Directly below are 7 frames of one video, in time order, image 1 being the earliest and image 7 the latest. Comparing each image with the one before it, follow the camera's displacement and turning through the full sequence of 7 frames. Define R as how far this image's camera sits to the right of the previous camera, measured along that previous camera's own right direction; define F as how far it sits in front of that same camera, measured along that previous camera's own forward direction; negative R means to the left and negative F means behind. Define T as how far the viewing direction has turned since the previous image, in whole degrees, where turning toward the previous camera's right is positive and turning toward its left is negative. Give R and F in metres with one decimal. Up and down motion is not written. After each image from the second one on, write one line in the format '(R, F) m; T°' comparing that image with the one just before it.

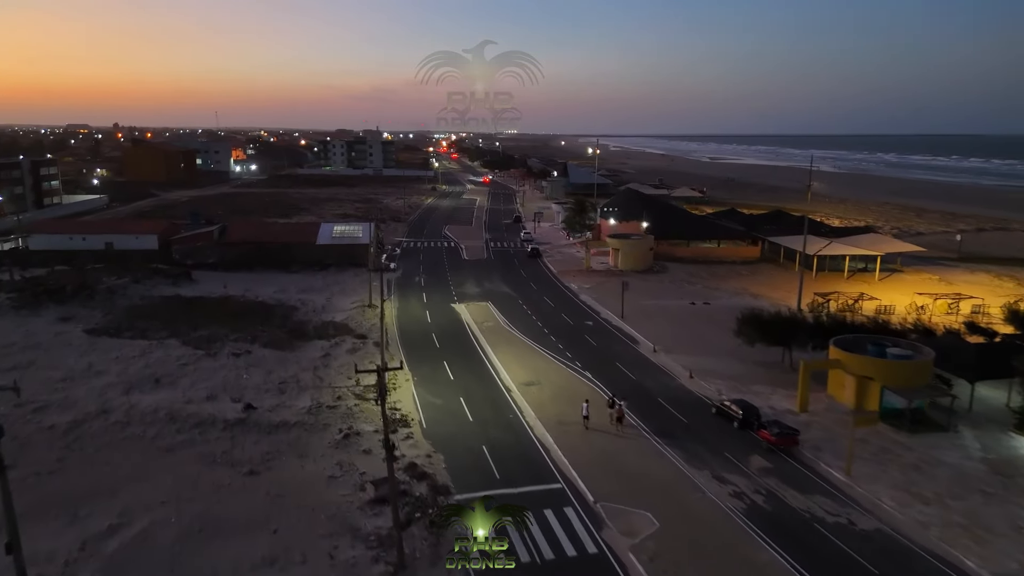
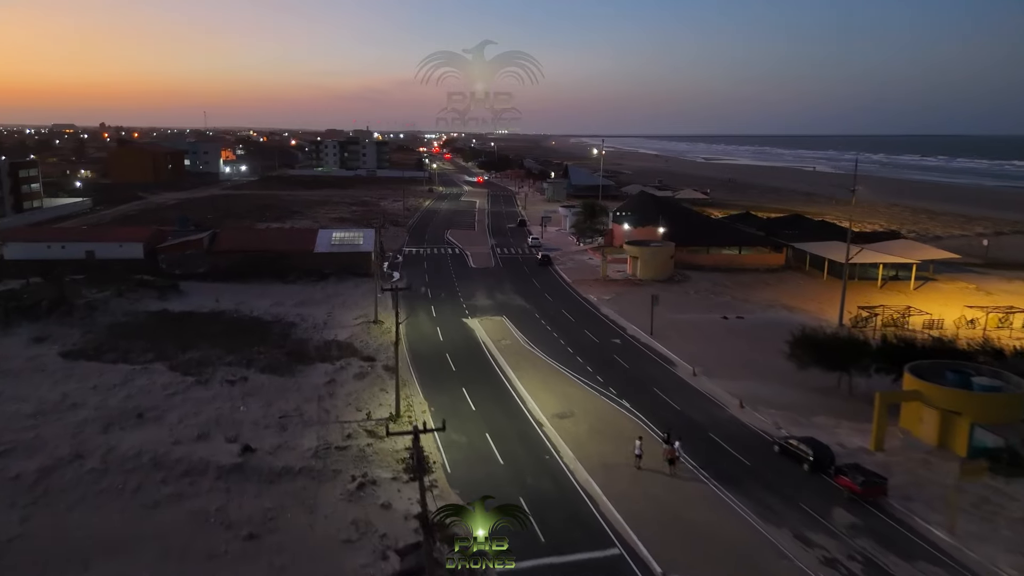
(-1.2, +2.7) m; +1°
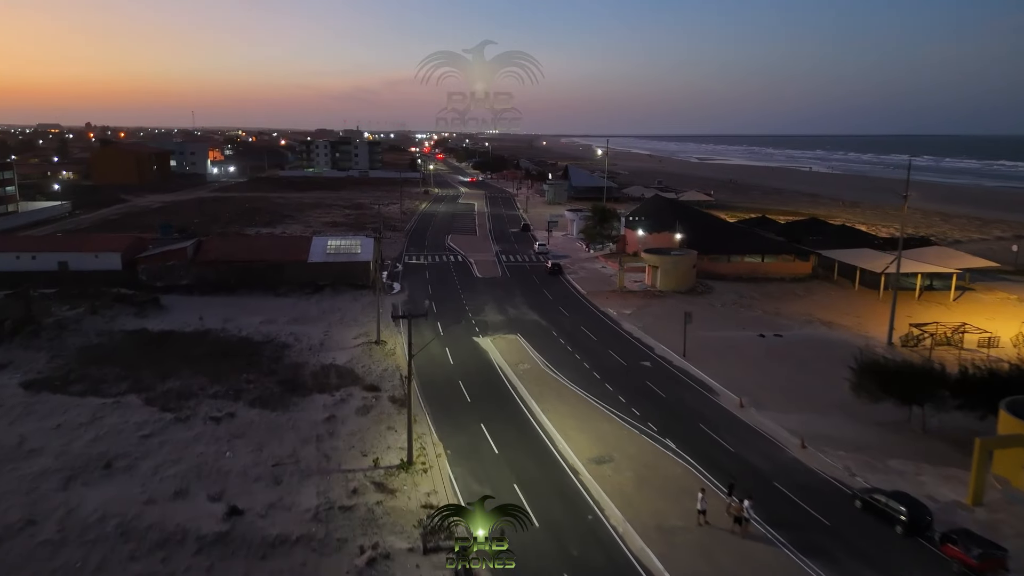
(-1.0, +3.0) m; +1°
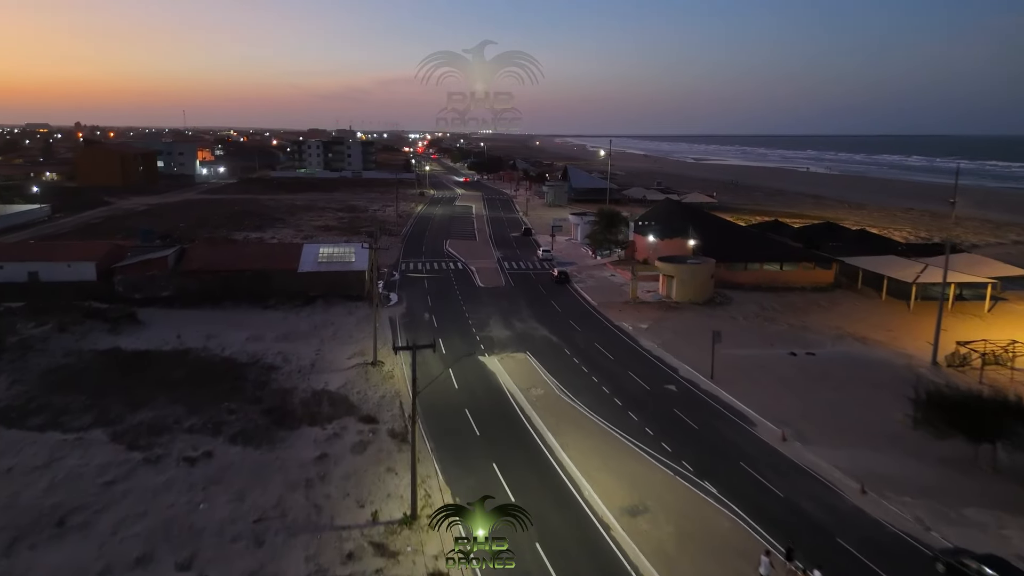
(-0.6, +2.5) m; +1°
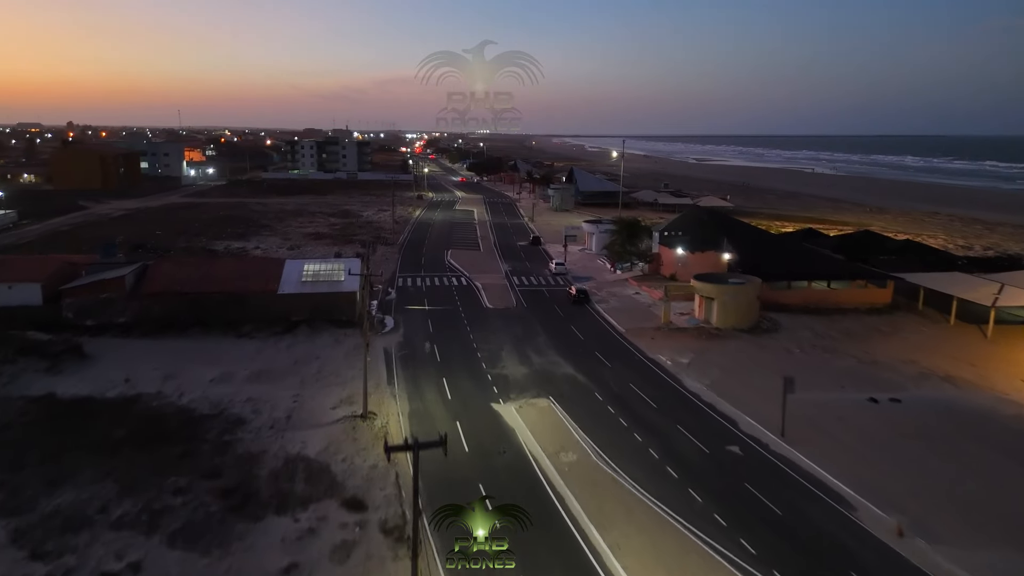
(-0.7, +4.8) m; 0°
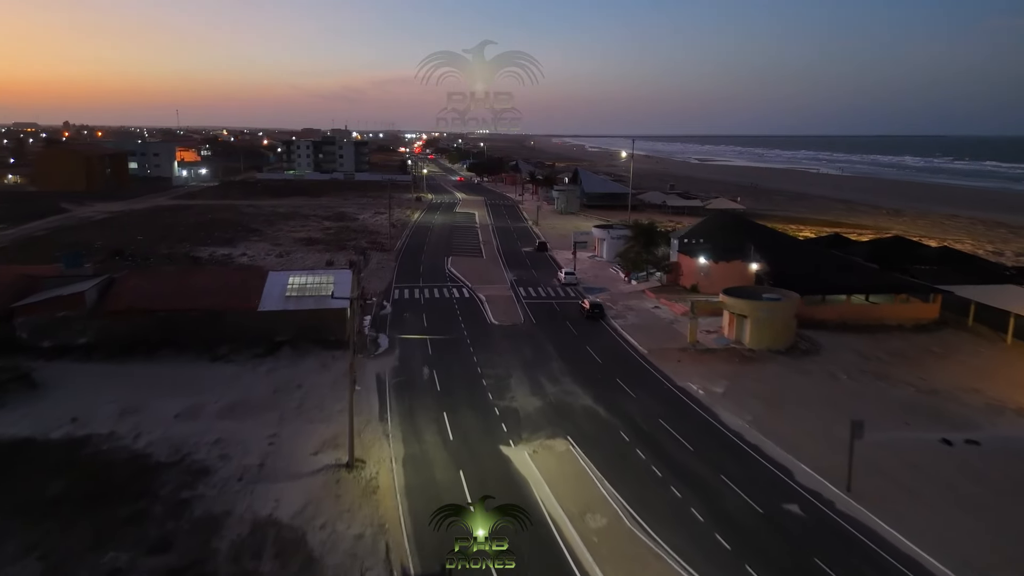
(-0.3, +3.2) m; 0°
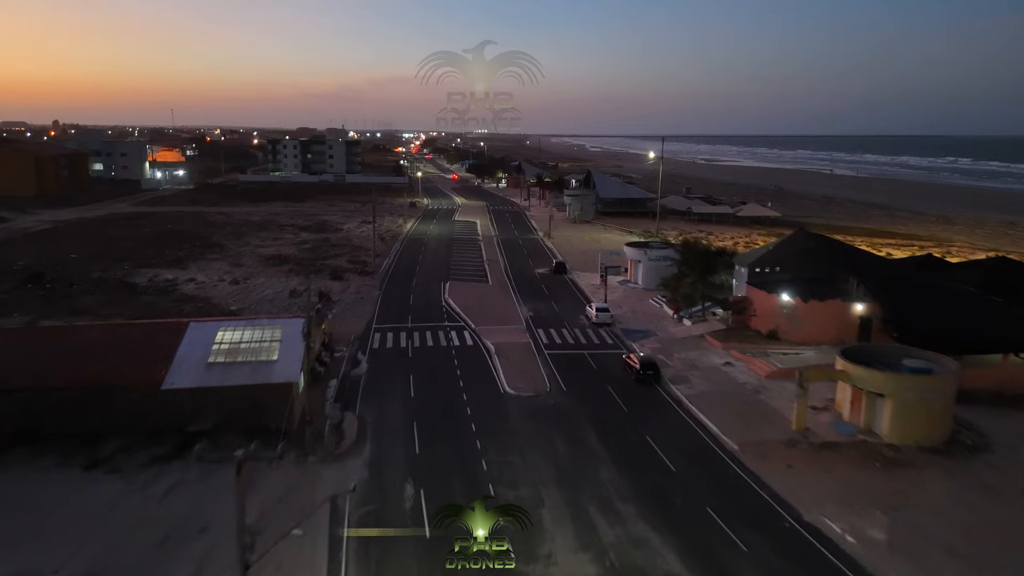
(-0.7, +8.7) m; 0°
